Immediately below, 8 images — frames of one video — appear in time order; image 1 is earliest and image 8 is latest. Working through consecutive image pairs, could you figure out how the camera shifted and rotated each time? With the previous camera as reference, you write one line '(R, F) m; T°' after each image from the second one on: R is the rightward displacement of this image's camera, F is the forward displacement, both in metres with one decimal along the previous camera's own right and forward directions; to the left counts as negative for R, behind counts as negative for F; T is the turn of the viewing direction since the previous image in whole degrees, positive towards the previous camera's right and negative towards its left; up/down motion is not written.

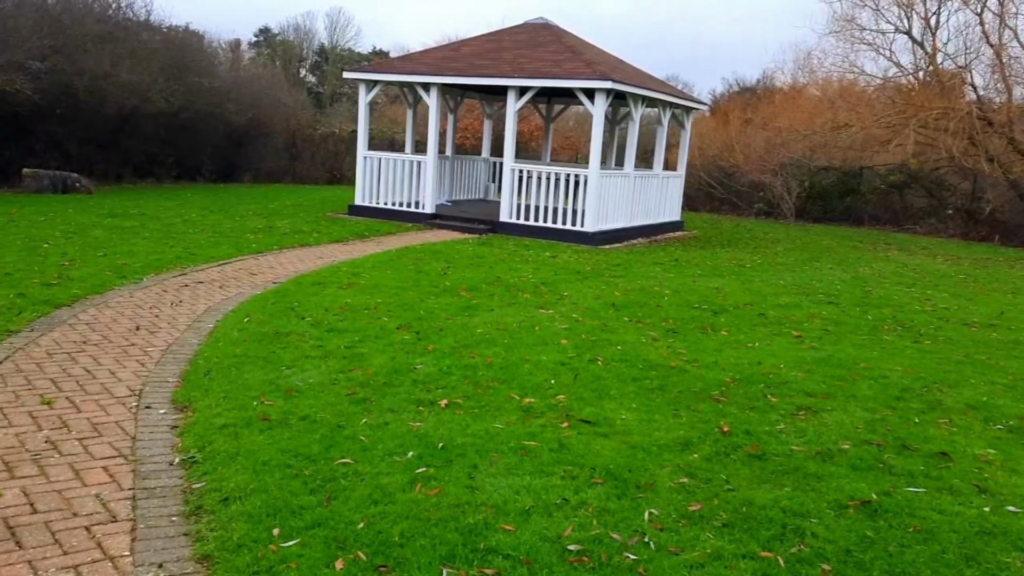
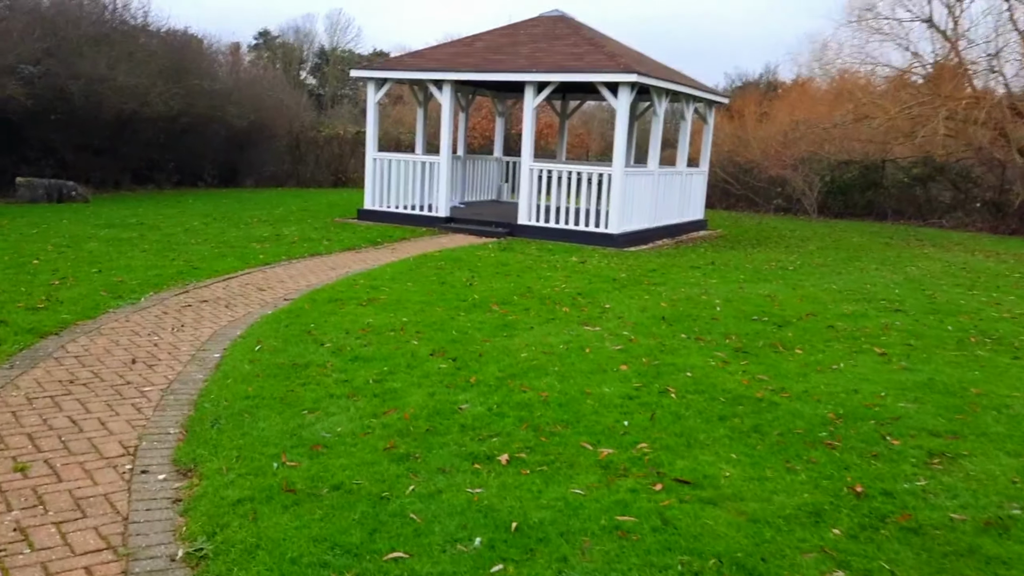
(-0.3, +0.8) m; 0°
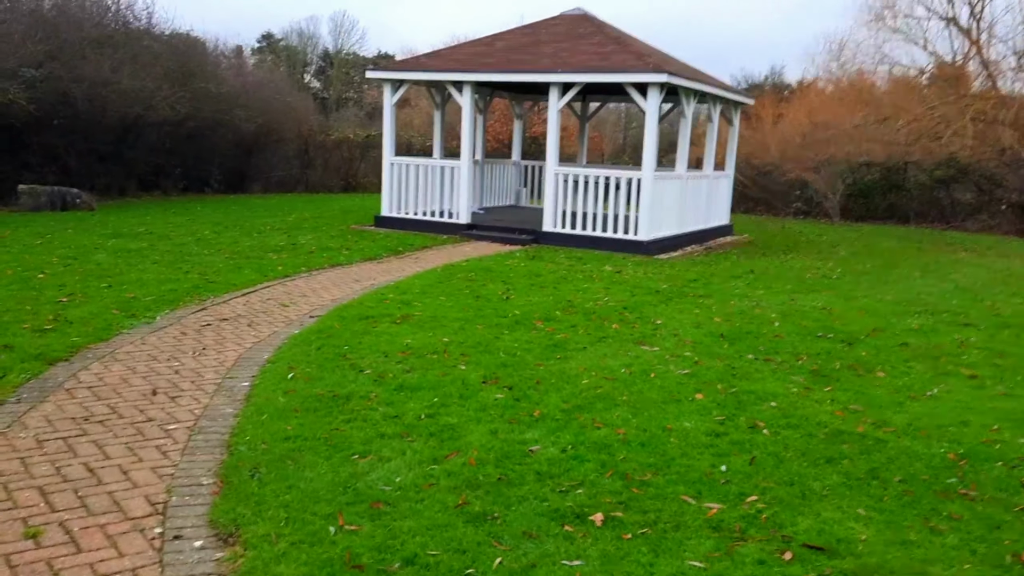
(-0.3, +0.5) m; 0°
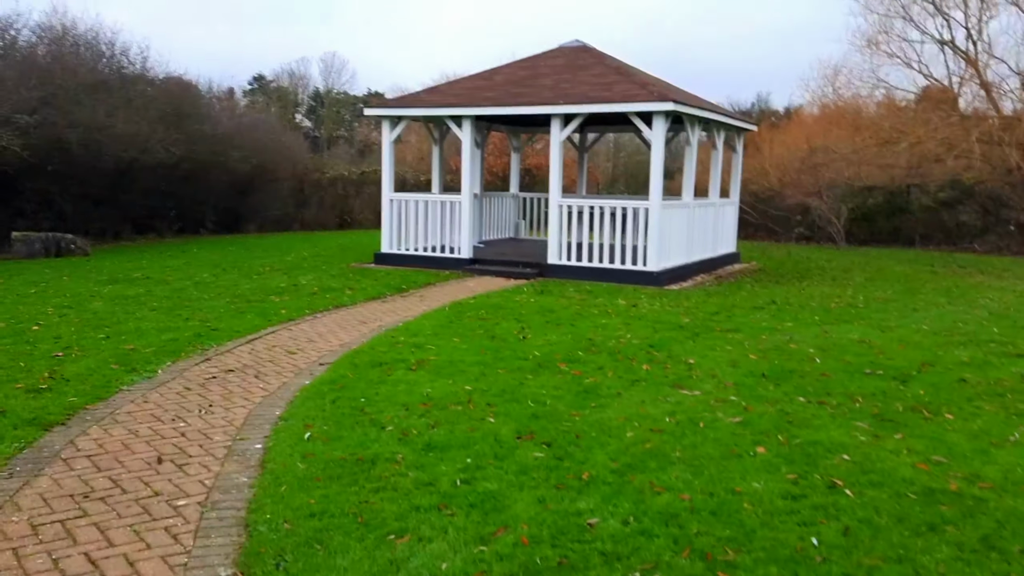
(-0.2, +0.4) m; 0°
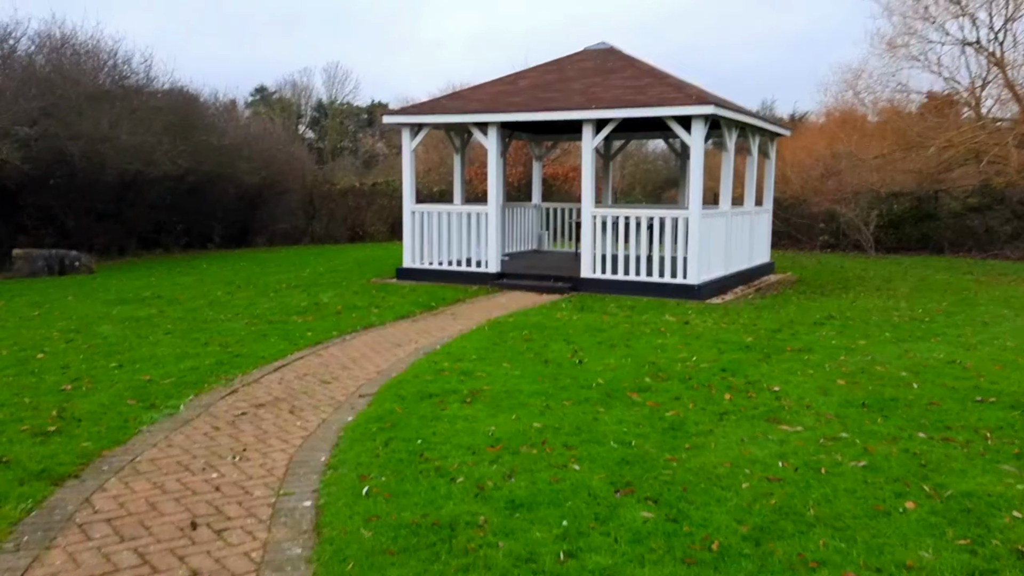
(-0.4, +0.7) m; 0°
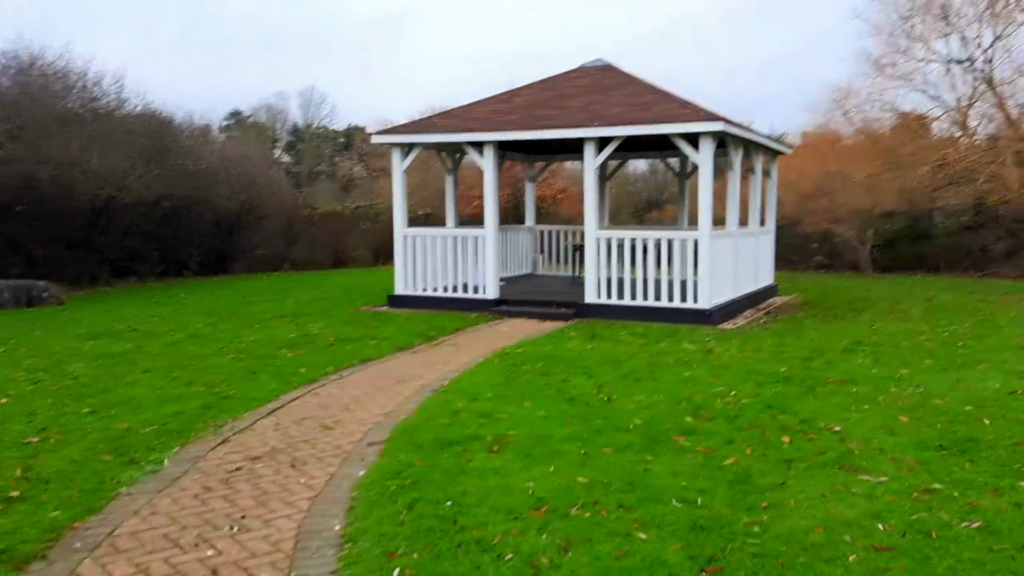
(-0.3, +0.7) m; +1°
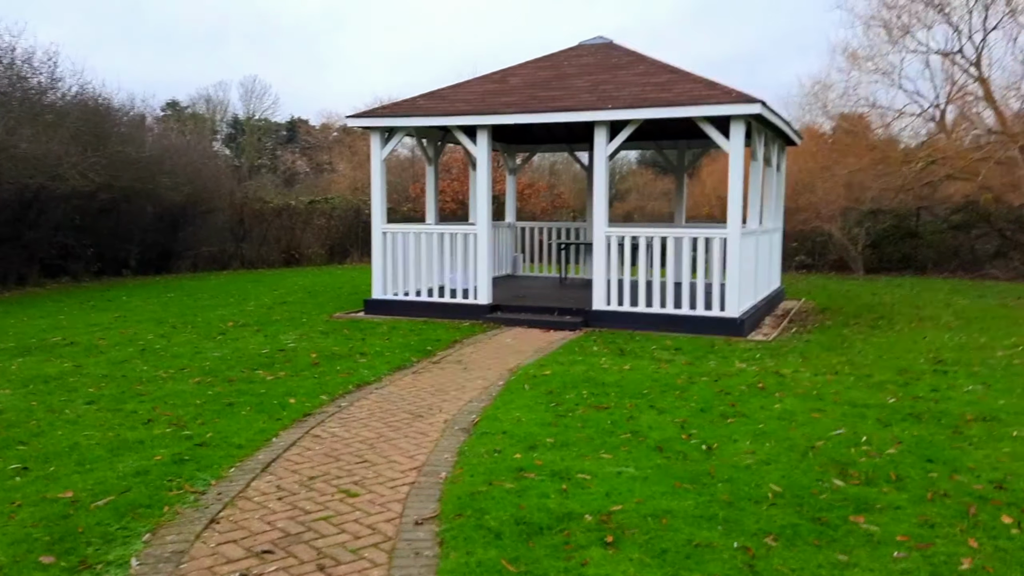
(-0.8, +1.6) m; +4°
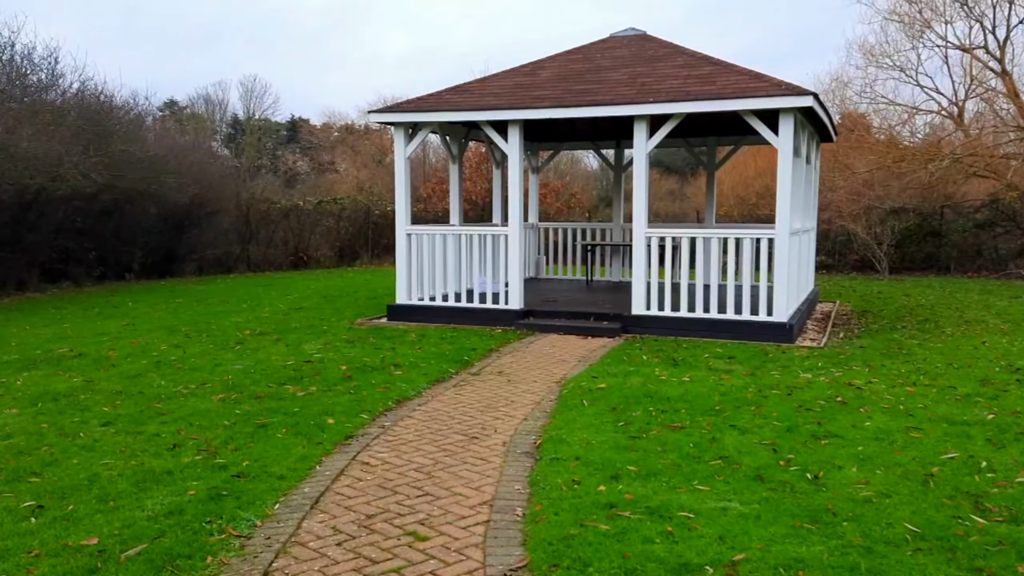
(-0.4, +0.6) m; 0°
